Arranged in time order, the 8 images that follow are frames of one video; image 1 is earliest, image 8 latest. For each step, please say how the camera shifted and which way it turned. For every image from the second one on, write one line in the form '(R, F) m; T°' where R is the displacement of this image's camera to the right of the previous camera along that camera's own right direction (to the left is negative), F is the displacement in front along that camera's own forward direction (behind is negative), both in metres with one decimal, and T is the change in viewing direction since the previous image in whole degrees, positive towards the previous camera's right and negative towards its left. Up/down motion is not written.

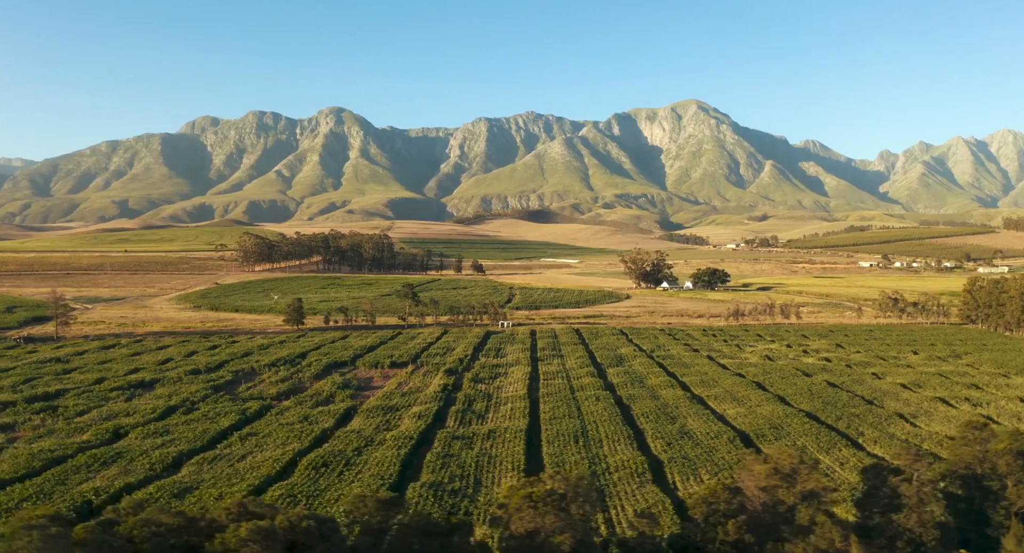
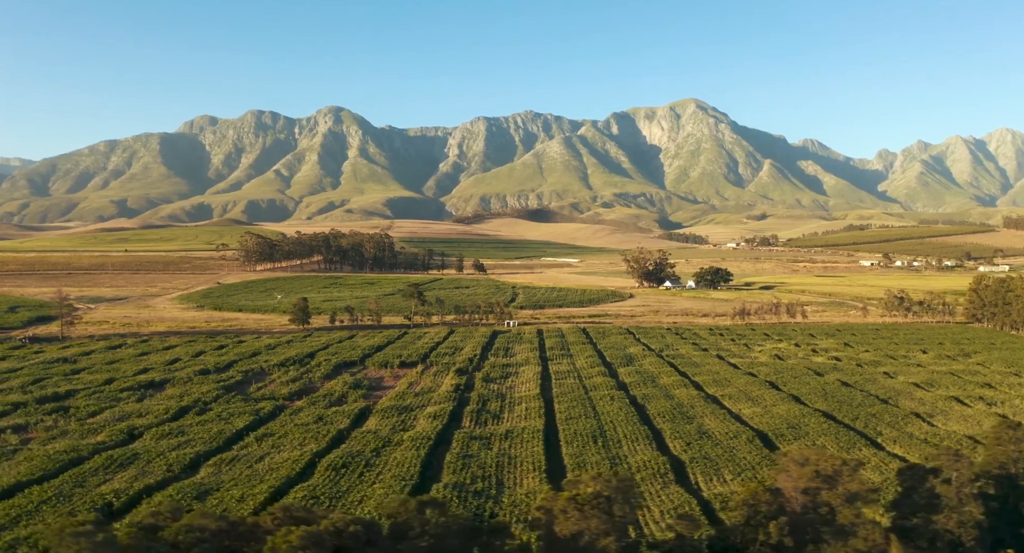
(-0.8, +0.2) m; 0°
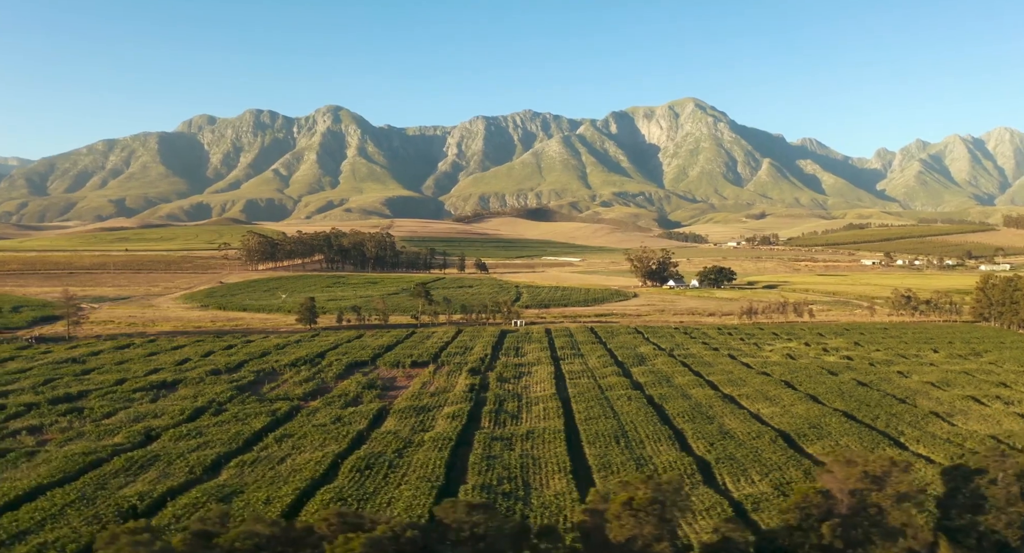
(-1.0, +0.3) m; 0°
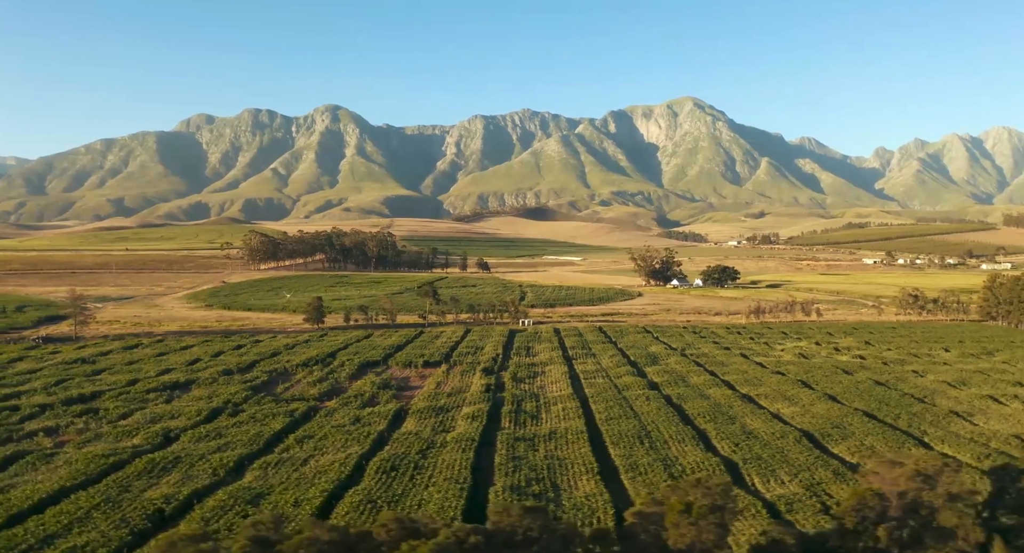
(-1.0, +0.3) m; 0°
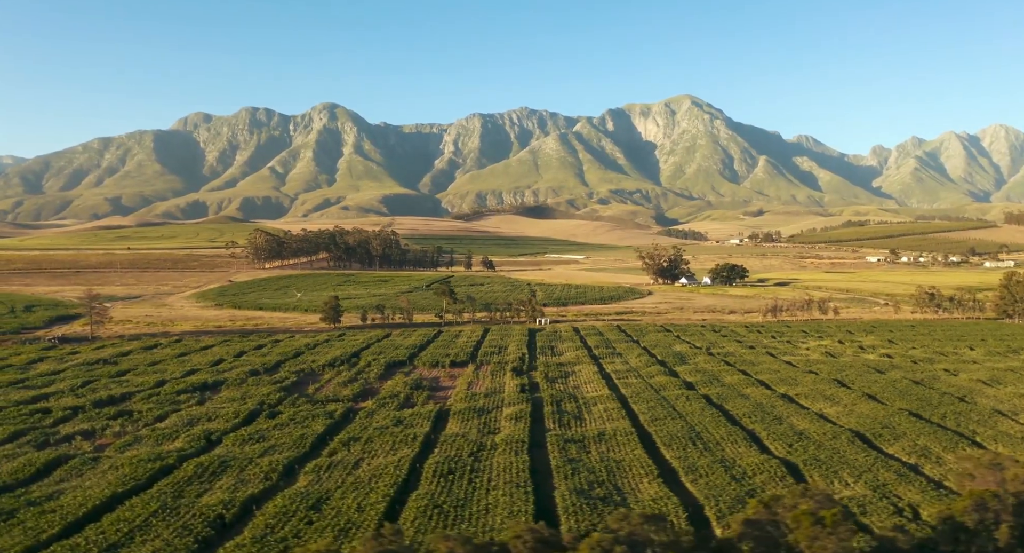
(-2.1, +0.6) m; 0°
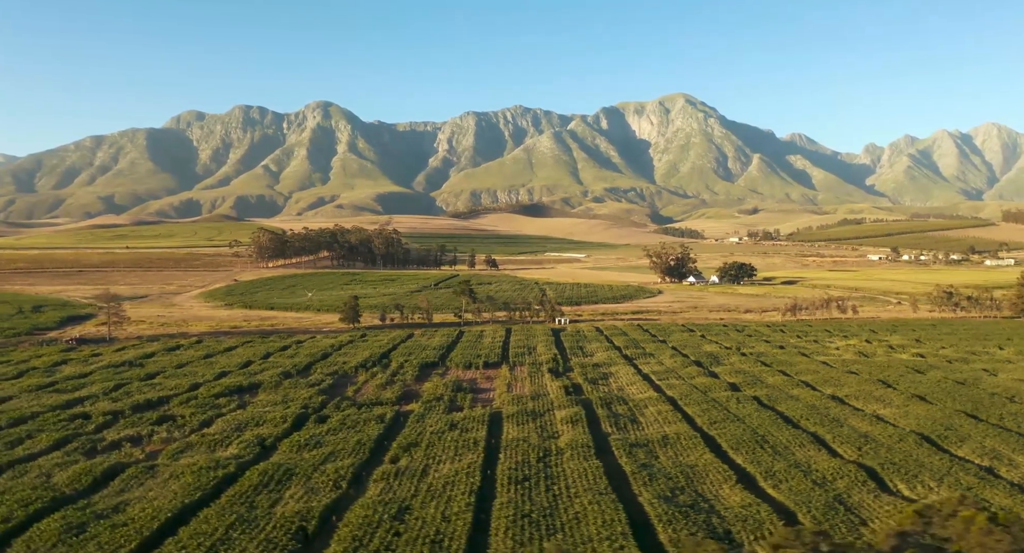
(-2.8, +0.8) m; +1°
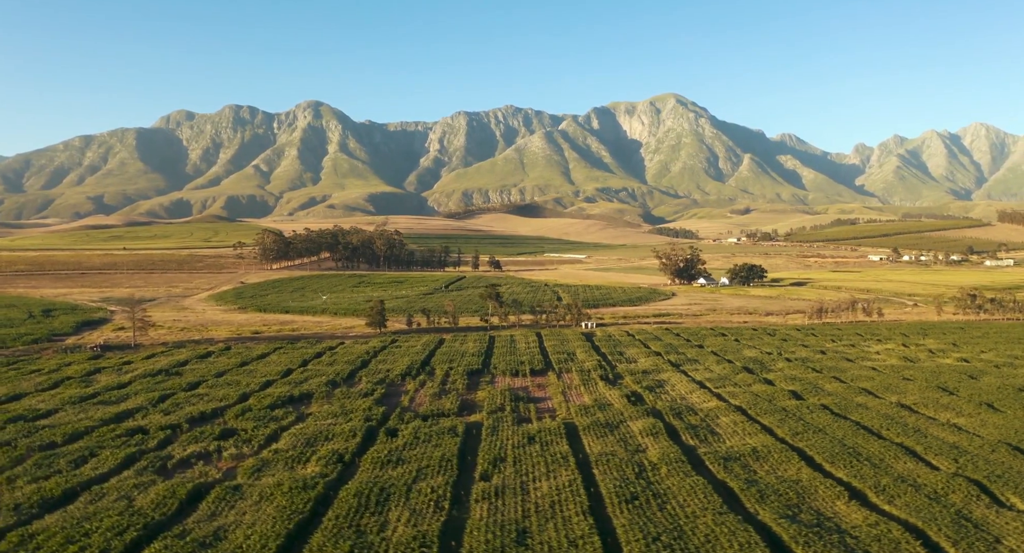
(-3.8, +1.0) m; +1°
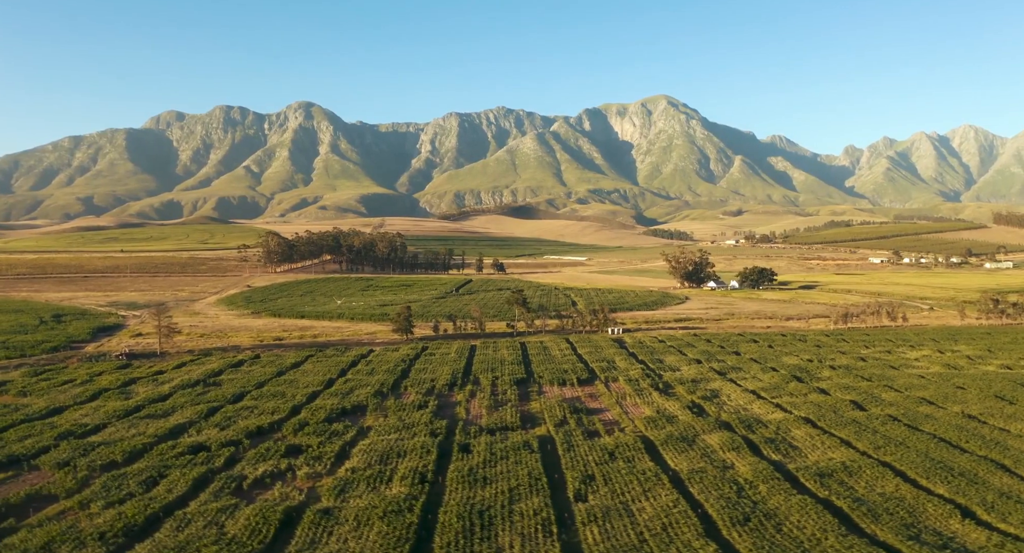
(-3.7, +0.9) m; +1°
